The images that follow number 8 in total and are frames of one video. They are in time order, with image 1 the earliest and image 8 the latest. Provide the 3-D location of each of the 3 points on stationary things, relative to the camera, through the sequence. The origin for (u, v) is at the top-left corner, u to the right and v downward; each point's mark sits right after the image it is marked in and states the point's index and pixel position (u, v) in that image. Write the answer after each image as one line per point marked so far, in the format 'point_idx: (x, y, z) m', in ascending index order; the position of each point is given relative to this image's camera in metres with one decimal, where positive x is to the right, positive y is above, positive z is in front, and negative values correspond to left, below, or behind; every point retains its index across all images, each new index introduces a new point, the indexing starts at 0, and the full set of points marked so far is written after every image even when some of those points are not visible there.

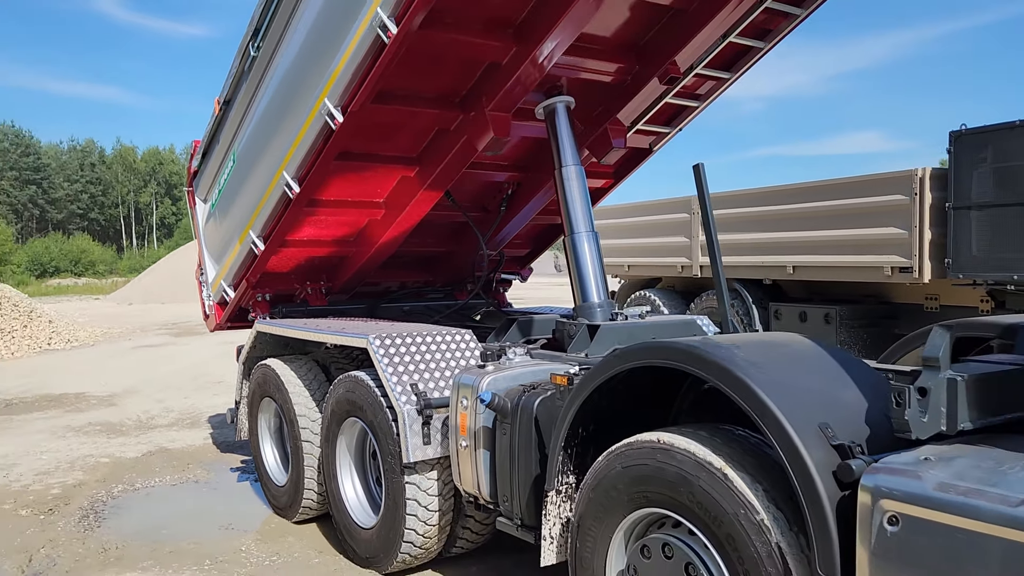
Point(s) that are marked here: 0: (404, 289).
0: (-0.6, 0.0, +5.2) m
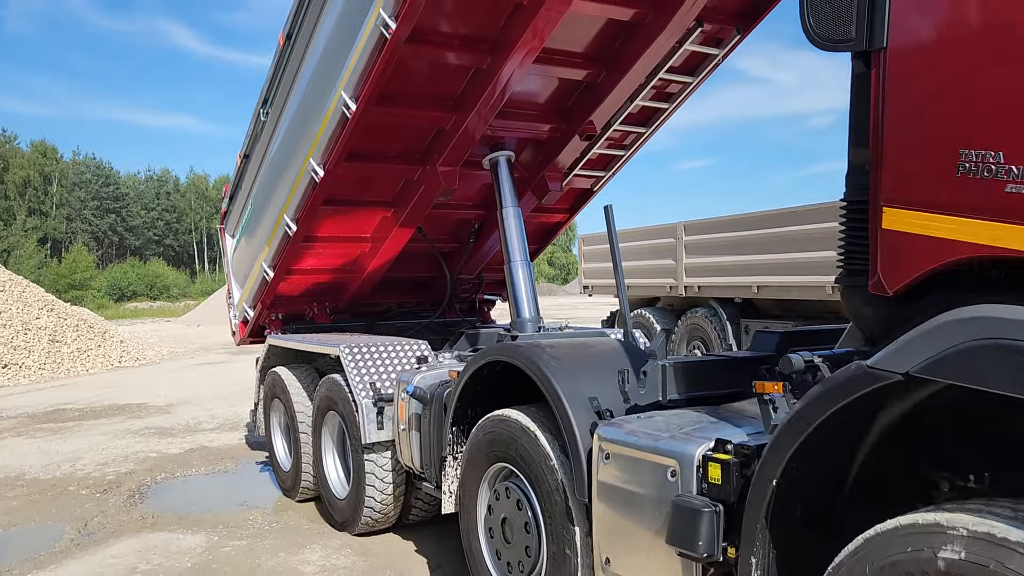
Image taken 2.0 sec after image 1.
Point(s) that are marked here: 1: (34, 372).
0: (-0.8, -0.2, +6.1) m
1: (-7.4, -1.3, +13.3) m
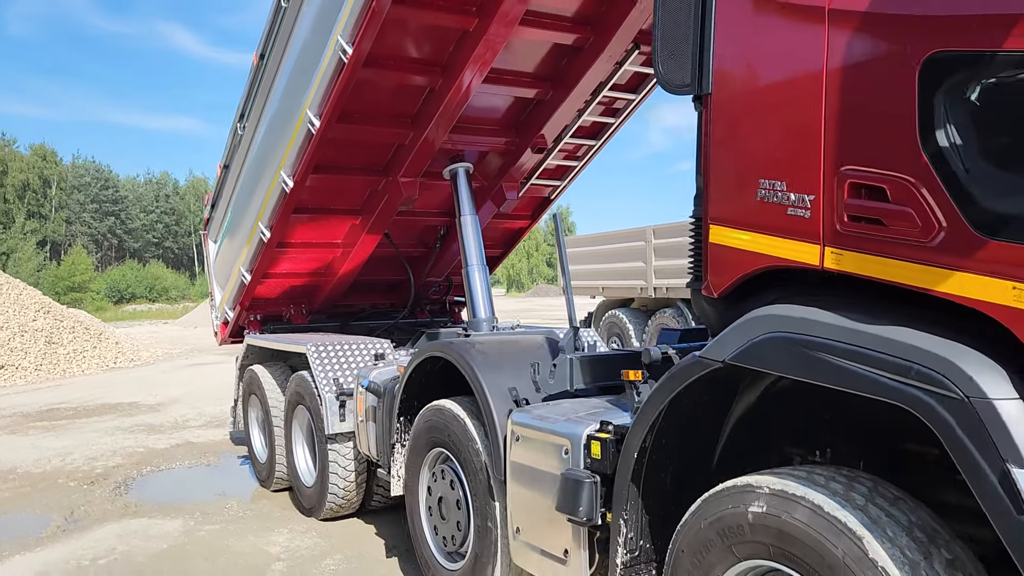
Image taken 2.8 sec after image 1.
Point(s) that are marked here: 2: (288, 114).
0: (-1.1, -0.2, +6.5) m
1: (-7.7, -1.3, +13.7) m
2: (-1.3, +1.0, +4.9) m
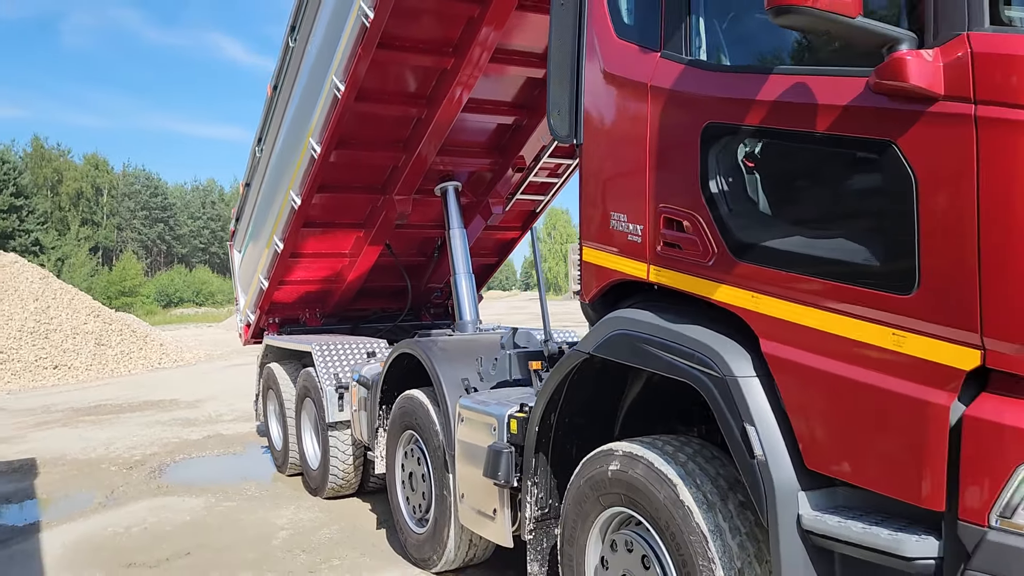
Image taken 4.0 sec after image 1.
0: (-1.1, -0.2, +7.1) m
1: (-7.3, -1.4, +14.6) m
2: (-1.4, +1.0, +5.5) m
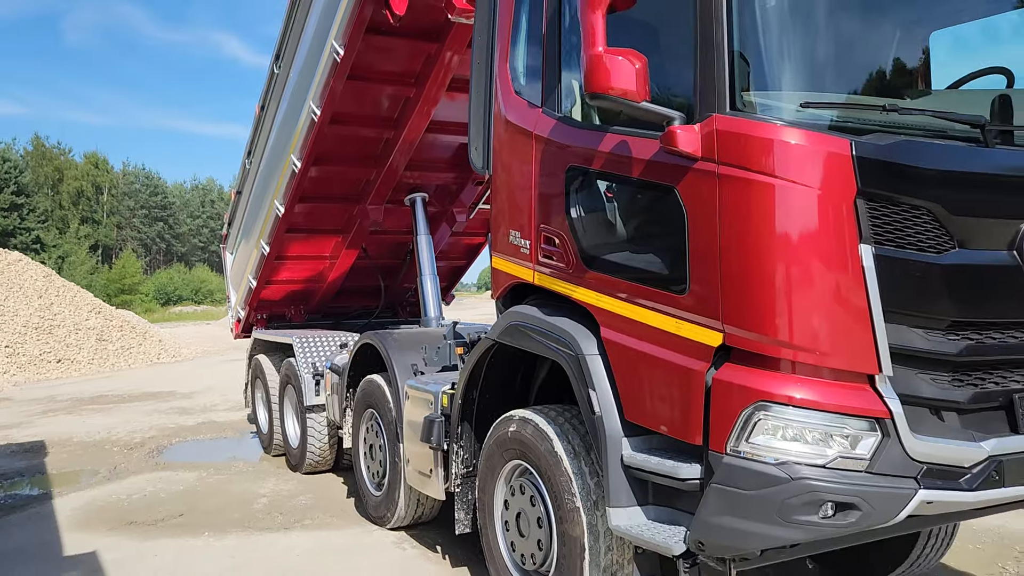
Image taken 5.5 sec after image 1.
0: (-1.4, -0.2, +7.8) m
1: (-7.7, -1.4, +15.3) m
2: (-1.7, +1.0, +6.2) m
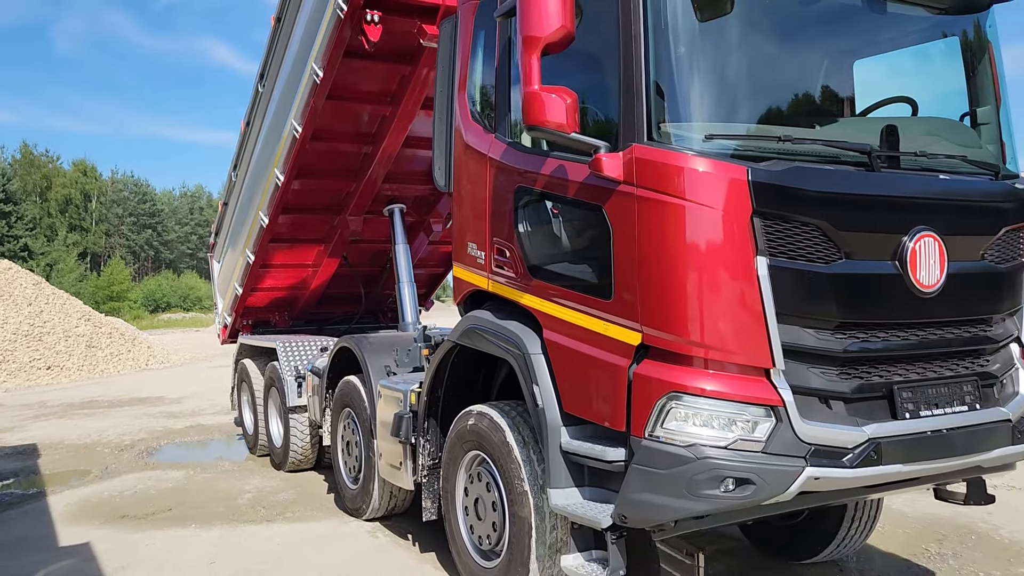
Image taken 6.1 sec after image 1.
0: (-1.6, -0.3, +8.1) m
1: (-8.0, -1.5, +15.5) m
2: (-1.9, +0.9, +6.5) m
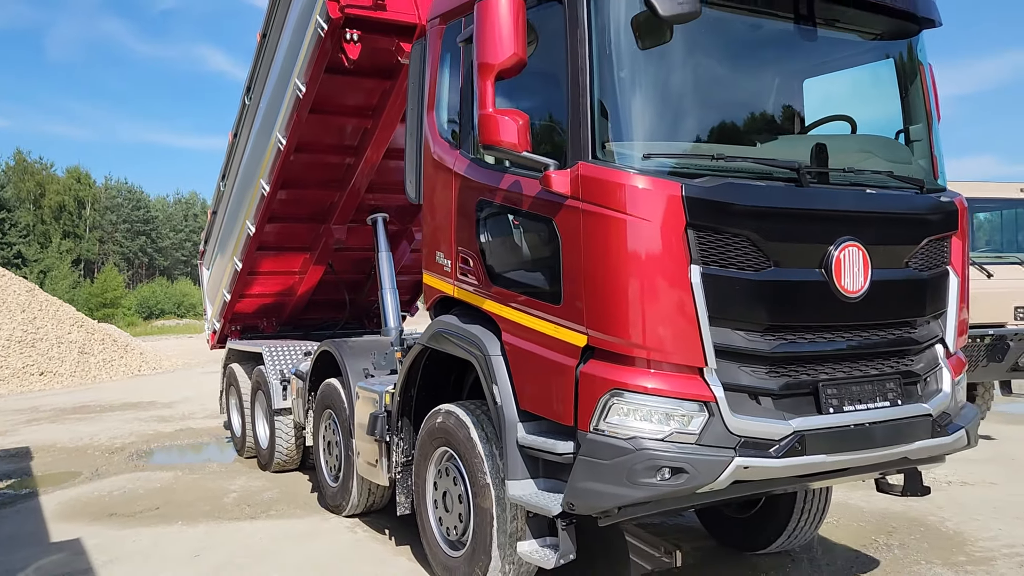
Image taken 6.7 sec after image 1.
0: (-1.8, -0.3, +8.3) m
1: (-8.2, -1.7, +15.7) m
2: (-2.1, +0.9, +6.7) m
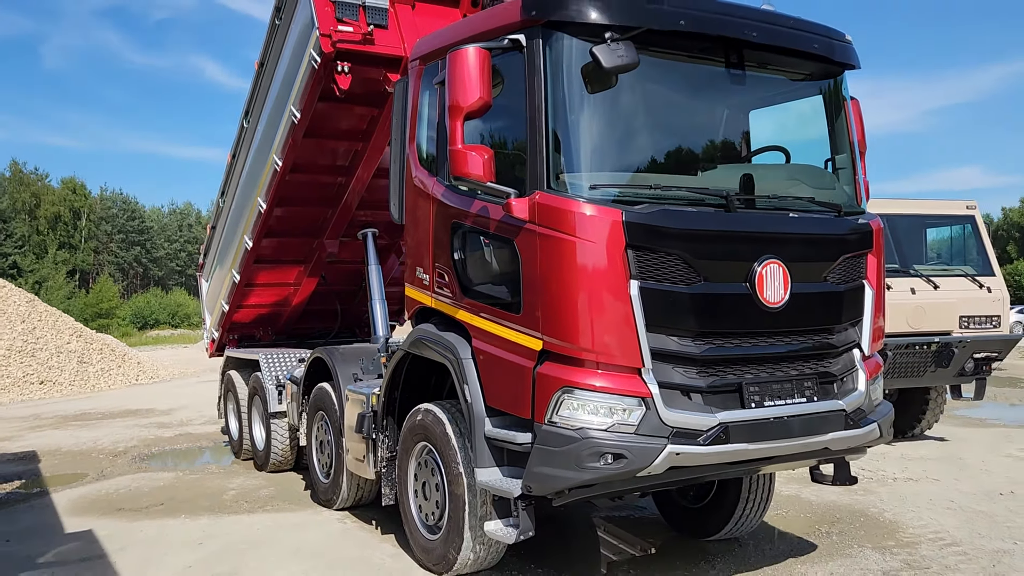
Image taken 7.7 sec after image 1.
0: (-1.9, -0.5, +8.8) m
1: (-8.4, -1.9, +16.1) m
2: (-2.2, +0.8, +7.2) m
